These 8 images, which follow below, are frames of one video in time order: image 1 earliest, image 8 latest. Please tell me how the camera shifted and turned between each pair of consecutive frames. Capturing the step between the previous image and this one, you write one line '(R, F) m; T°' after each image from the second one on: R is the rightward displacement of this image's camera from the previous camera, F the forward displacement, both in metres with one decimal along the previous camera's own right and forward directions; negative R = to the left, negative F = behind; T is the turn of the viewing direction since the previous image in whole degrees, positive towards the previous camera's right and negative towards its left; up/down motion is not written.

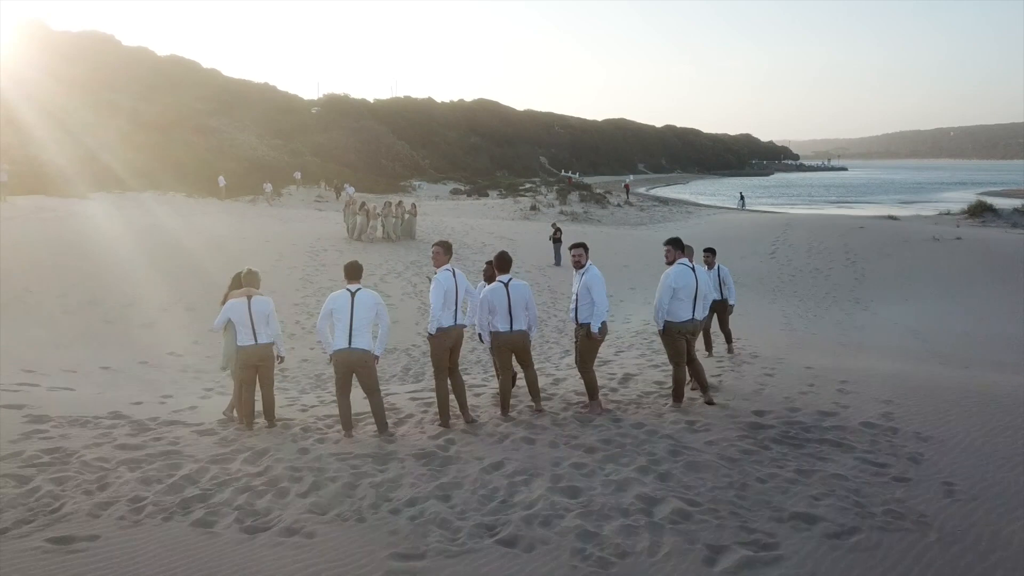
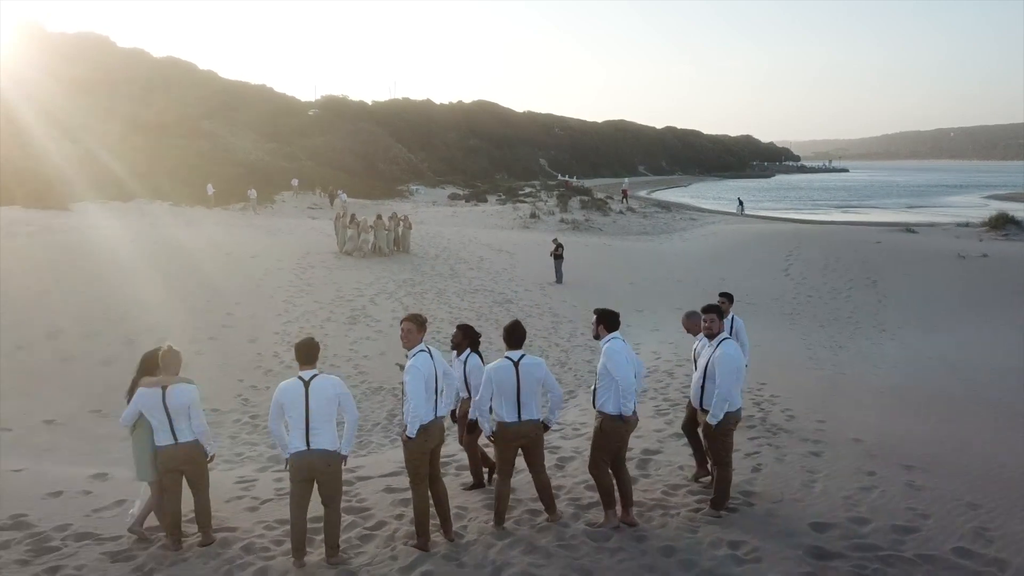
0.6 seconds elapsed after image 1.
(0.0, +0.9) m; 0°
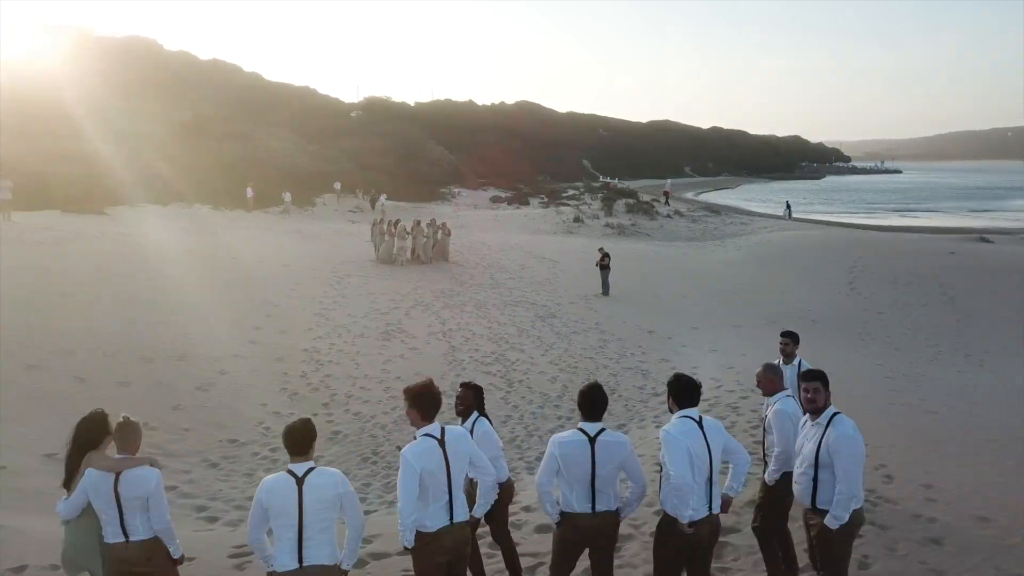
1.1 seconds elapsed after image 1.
(0.0, +0.8) m; -3°
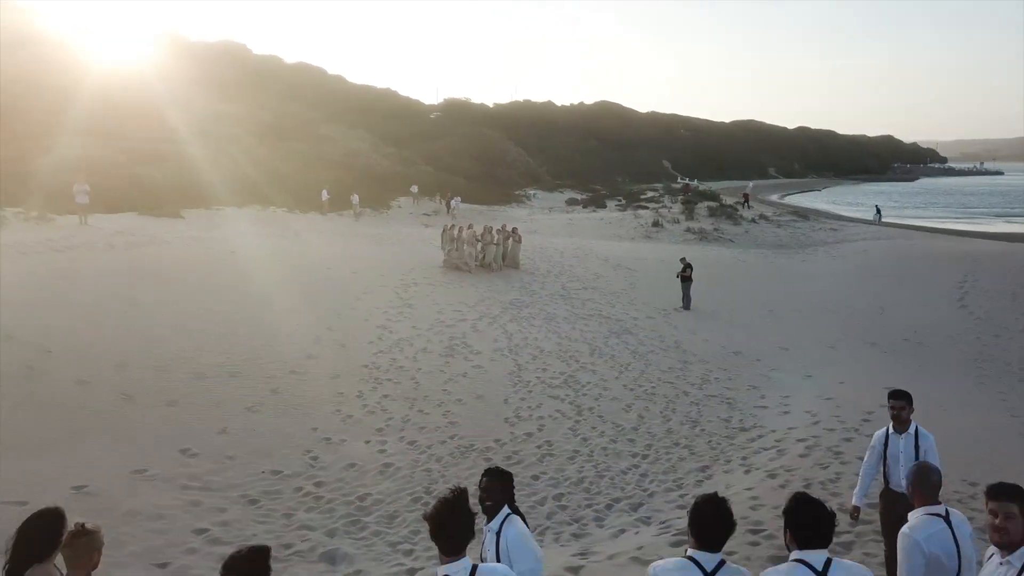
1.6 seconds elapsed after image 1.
(0.0, +0.7) m; -5°
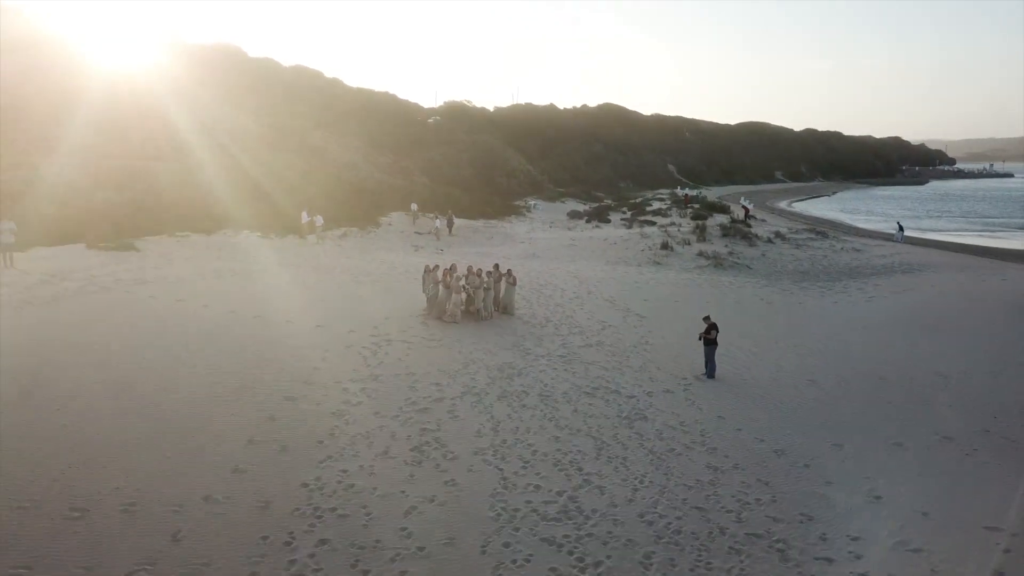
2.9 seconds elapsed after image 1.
(+0.2, +2.2) m; 0°
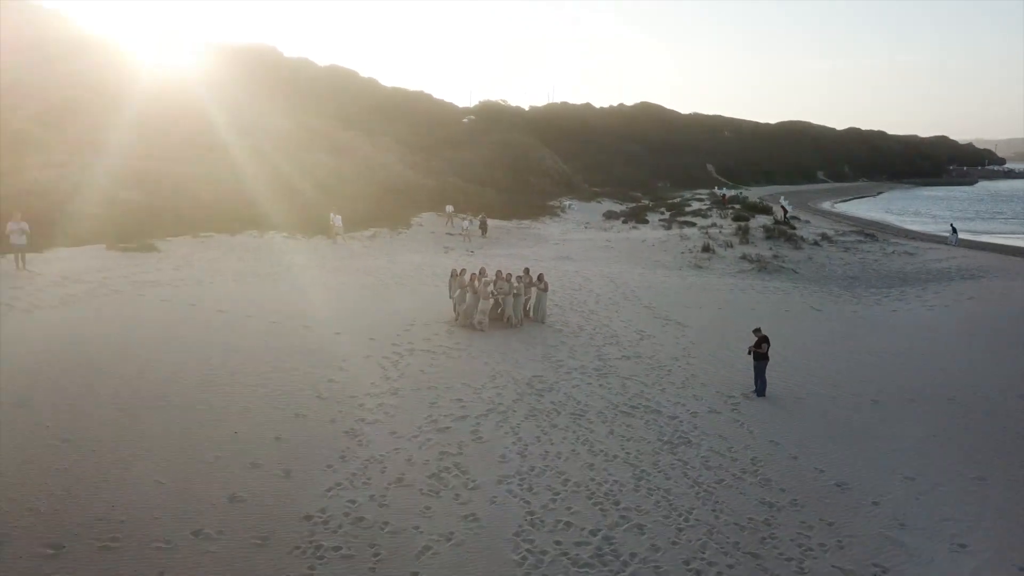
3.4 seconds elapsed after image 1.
(+0.1, +0.9) m; -2°
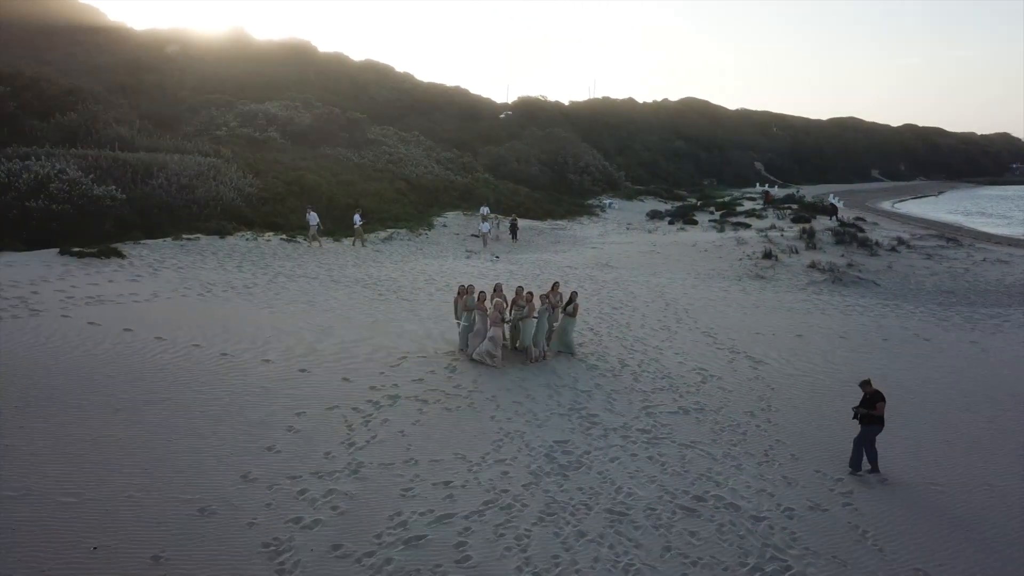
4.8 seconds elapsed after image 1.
(+0.2, +2.9) m; -3°
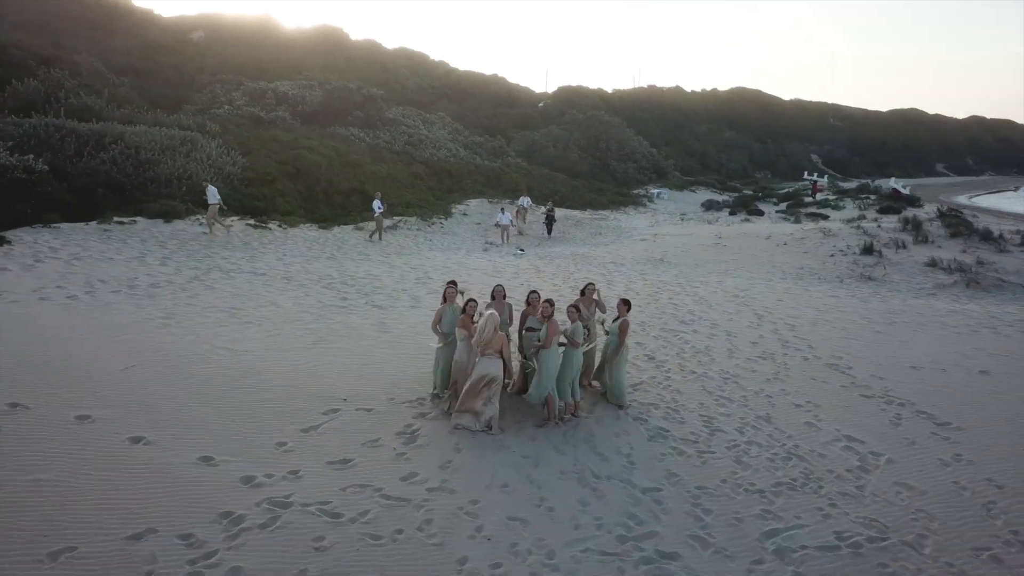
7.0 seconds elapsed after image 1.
(+0.2, +4.2) m; -3°
